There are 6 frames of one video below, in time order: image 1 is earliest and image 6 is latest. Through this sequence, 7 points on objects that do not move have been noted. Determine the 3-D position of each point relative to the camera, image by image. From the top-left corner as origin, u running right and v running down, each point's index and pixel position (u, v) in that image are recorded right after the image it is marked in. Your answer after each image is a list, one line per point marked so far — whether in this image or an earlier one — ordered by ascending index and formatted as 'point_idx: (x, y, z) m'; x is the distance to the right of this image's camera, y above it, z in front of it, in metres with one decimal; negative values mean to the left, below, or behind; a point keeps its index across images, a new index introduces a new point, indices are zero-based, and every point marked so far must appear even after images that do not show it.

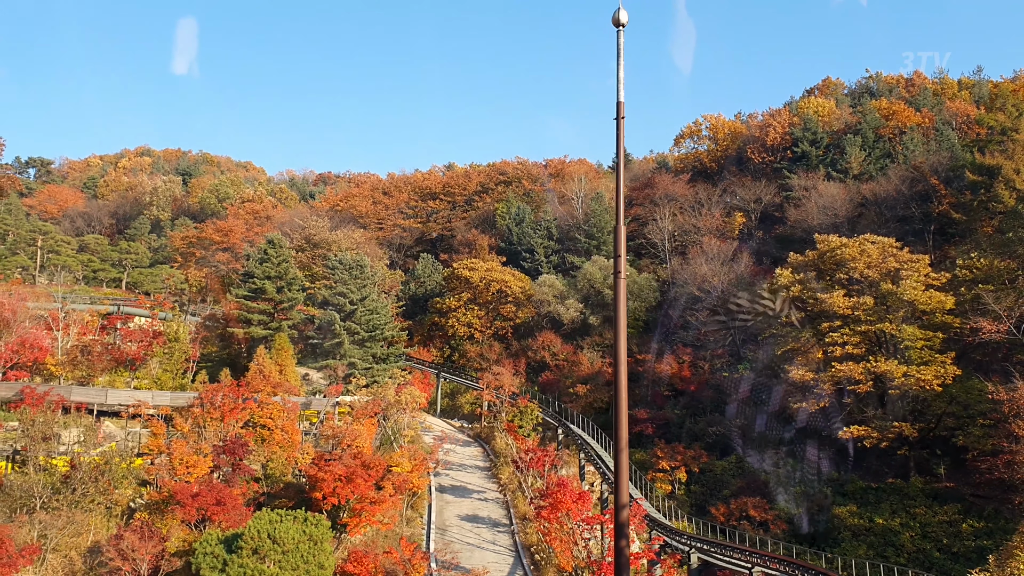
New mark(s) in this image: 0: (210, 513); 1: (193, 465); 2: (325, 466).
0: (-4.4, -3.2, +13.5) m
1: (-5.0, -2.7, +14.6) m
2: (-3.1, -2.9, +15.5) m
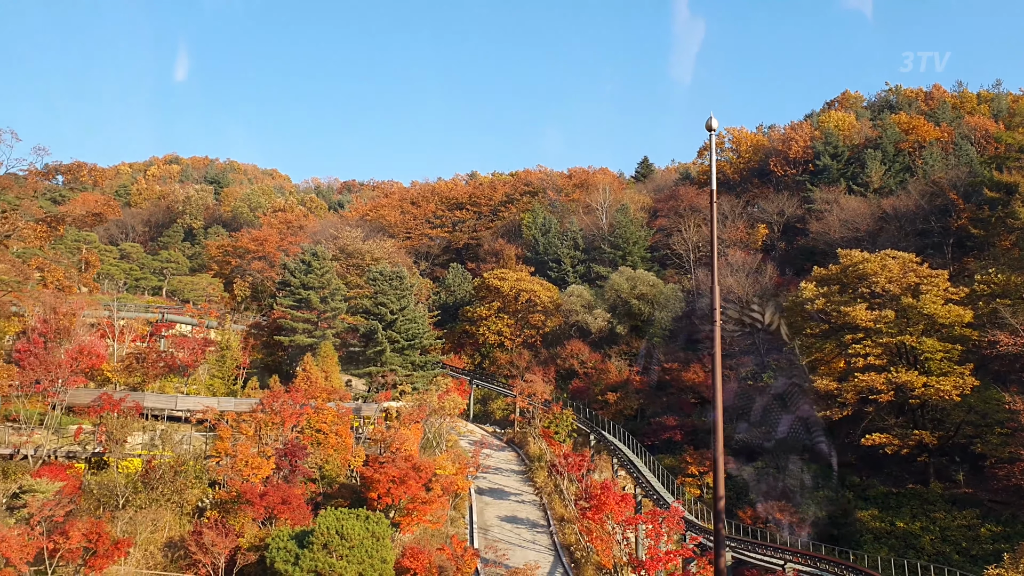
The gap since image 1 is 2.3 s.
0: (-3.6, -3.5, +14.6) m
1: (-4.2, -3.0, +15.7) m
2: (-2.3, -3.2, +16.6) m
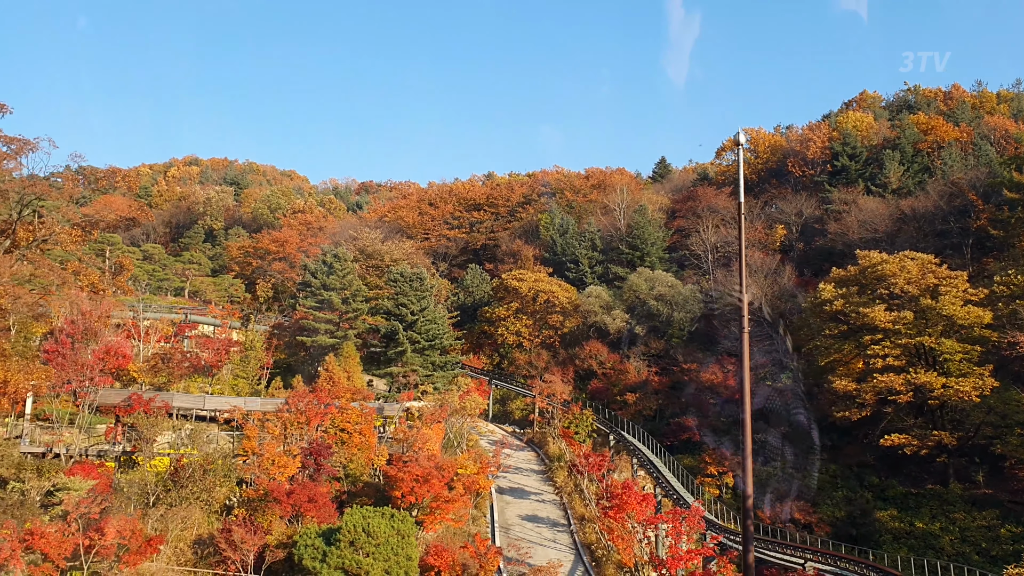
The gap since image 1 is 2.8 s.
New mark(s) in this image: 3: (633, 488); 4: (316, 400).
0: (-3.3, -3.5, +14.9) m
1: (-3.9, -3.0, +16.0) m
2: (-2.0, -3.2, +16.9) m
3: (+2.1, -3.4, +16.1) m
4: (-3.9, -2.2, +18.5) m
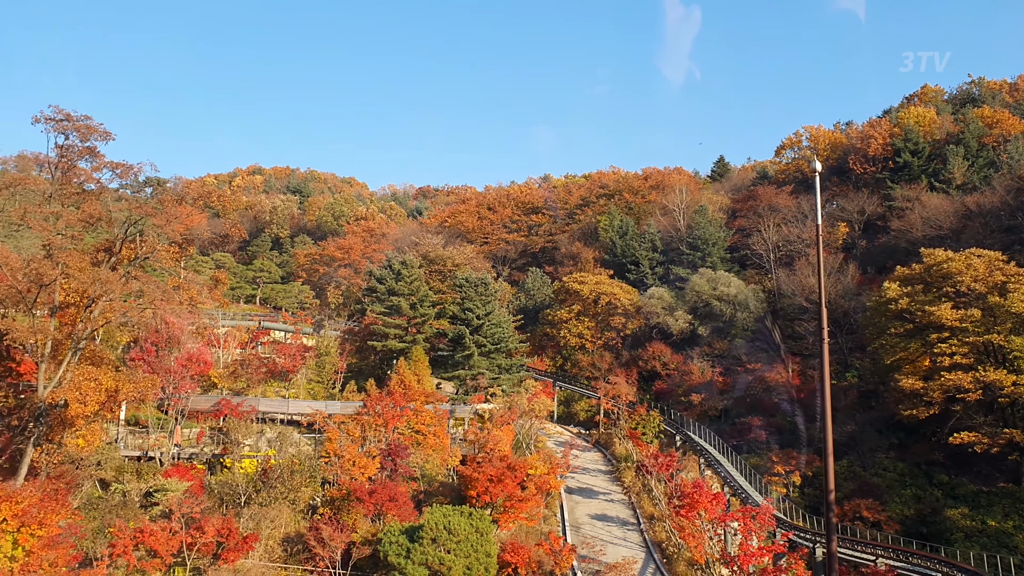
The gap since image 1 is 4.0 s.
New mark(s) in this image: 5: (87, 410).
0: (-2.1, -3.6, +15.6) m
1: (-2.6, -3.2, +16.7) m
2: (-0.6, -3.3, +17.5) m
3: (+3.3, -3.5, +16.5) m
4: (-2.5, -2.3, +19.2) m
5: (-6.1, -1.8, +13.6) m
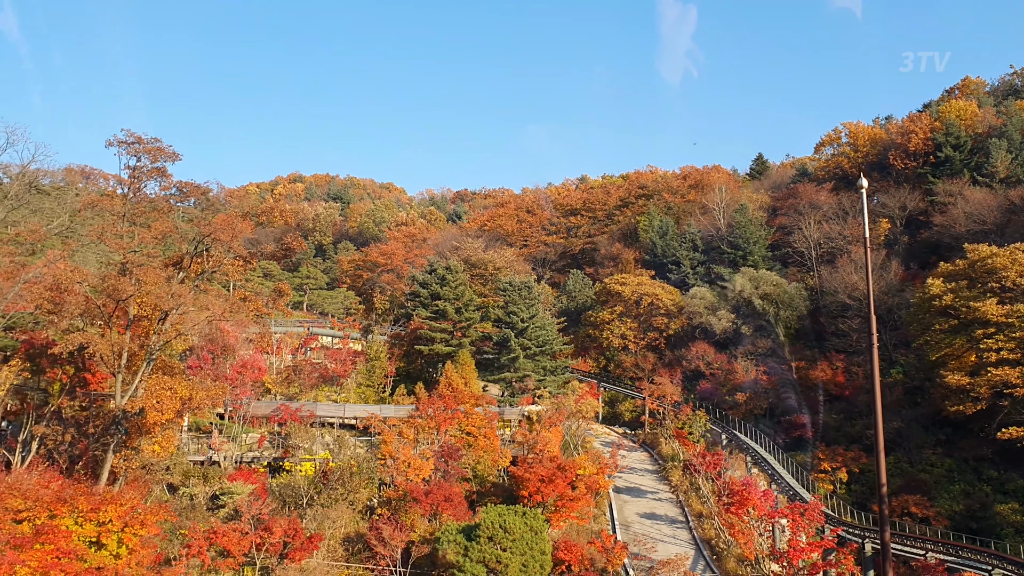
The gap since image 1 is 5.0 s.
0: (-1.2, -3.8, +16.1) m
1: (-1.7, -3.3, +17.3) m
2: (+0.3, -3.4, +17.9) m
3: (+4.3, -3.5, +16.8) m
4: (-1.4, -2.5, +19.7) m
5: (-5.3, -2.0, +14.3) m
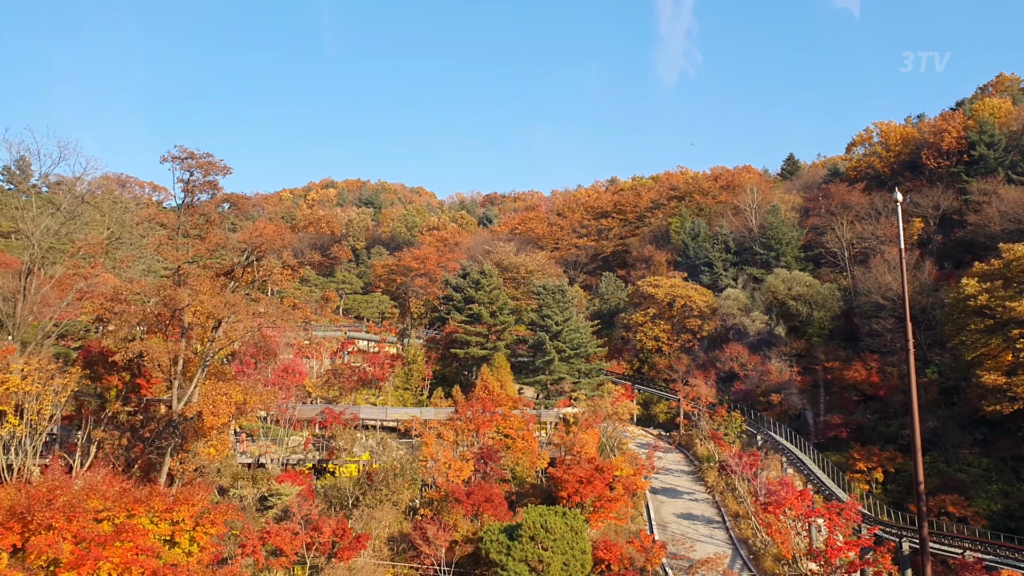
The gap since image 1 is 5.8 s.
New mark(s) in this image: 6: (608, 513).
0: (-0.5, -3.9, +16.5) m
1: (-0.9, -3.4, +17.7) m
2: (+1.1, -3.5, +18.3) m
3: (+5.0, -3.6, +17.0) m
4: (-0.6, -2.6, +20.1) m
5: (-4.7, -2.1, +14.8) m
6: (+1.8, -4.3, +17.8) m
